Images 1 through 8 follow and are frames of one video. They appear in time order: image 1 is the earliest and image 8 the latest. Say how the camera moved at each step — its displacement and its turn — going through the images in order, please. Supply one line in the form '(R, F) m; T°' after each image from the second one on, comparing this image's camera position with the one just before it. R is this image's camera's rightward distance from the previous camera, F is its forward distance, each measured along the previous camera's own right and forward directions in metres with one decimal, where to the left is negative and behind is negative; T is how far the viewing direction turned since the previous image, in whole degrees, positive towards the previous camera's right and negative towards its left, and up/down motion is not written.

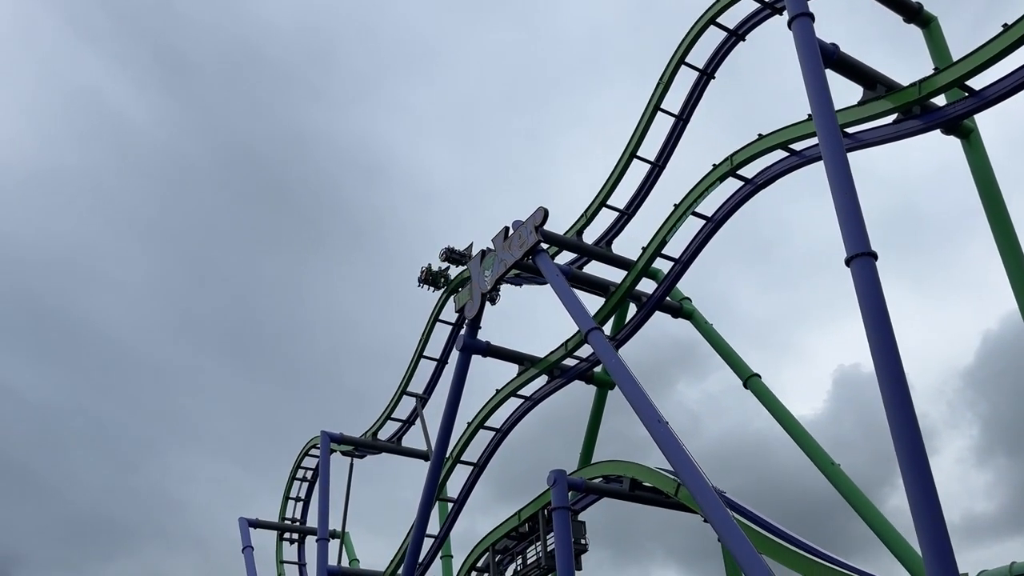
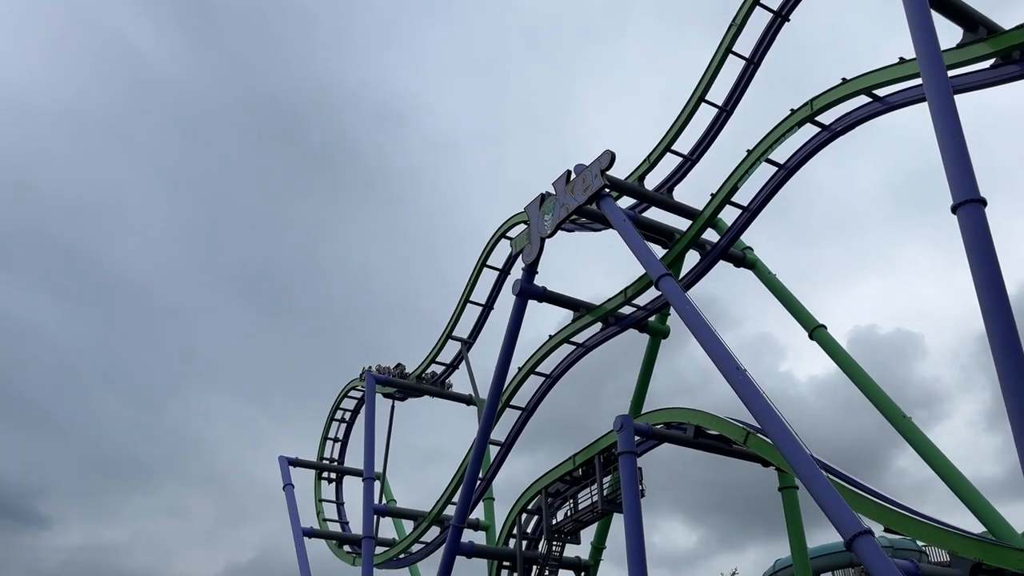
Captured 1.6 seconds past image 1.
(-0.7, +0.1) m; -1°
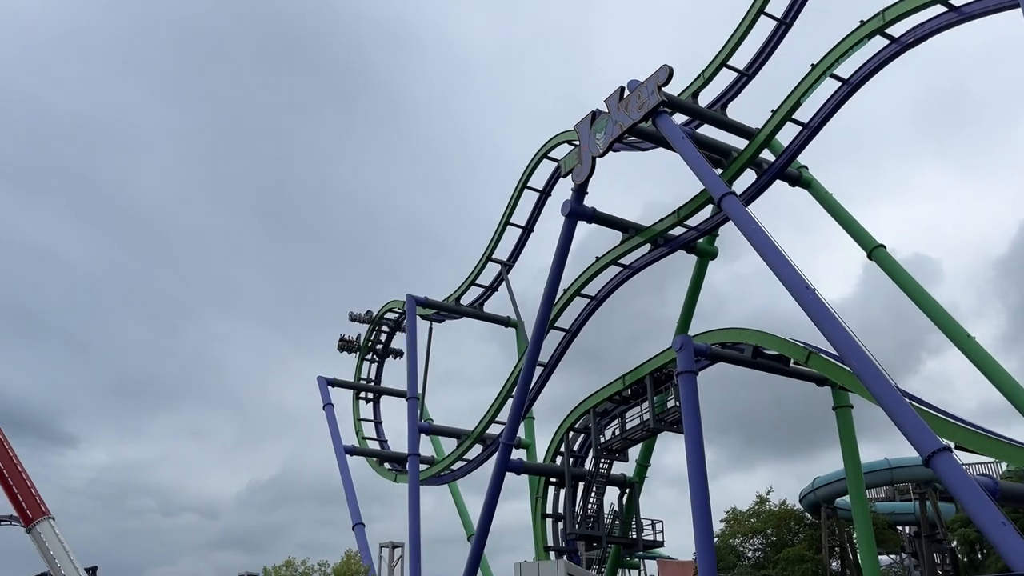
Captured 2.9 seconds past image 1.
(-0.6, +0.1) m; -1°
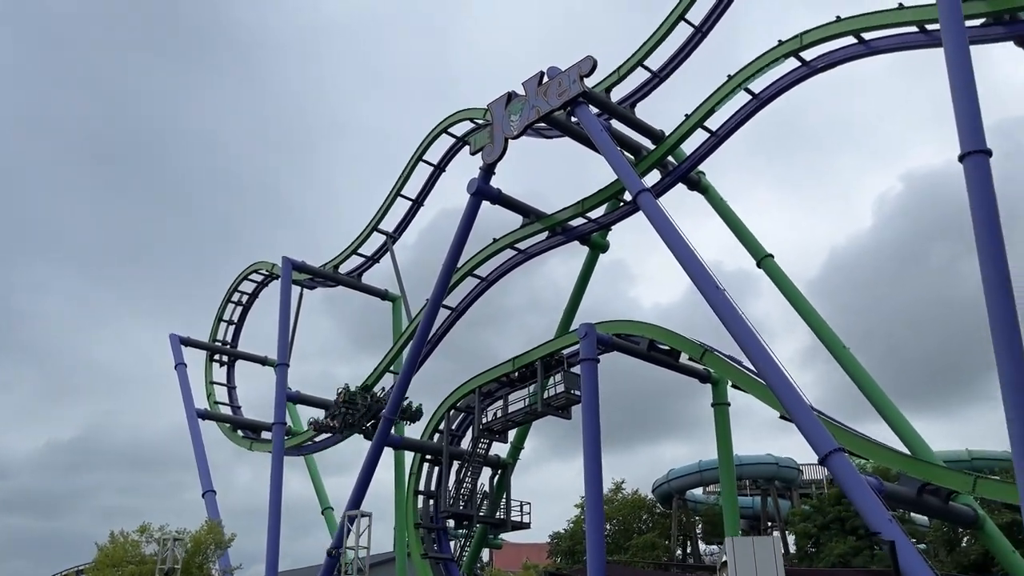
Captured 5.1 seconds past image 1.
(-0.9, +0.2) m; +10°
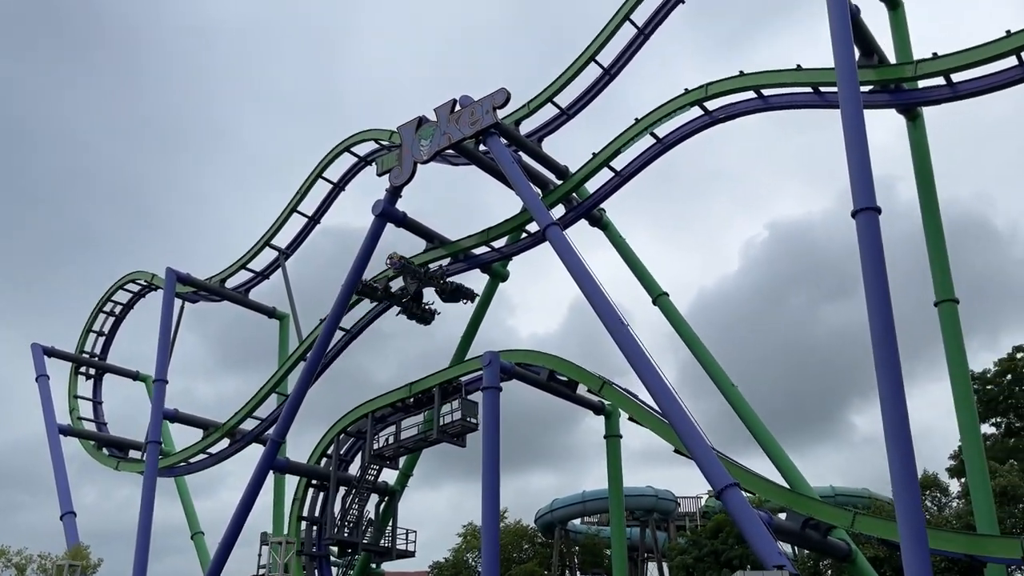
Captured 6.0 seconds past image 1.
(-0.4, 0.0) m; +8°
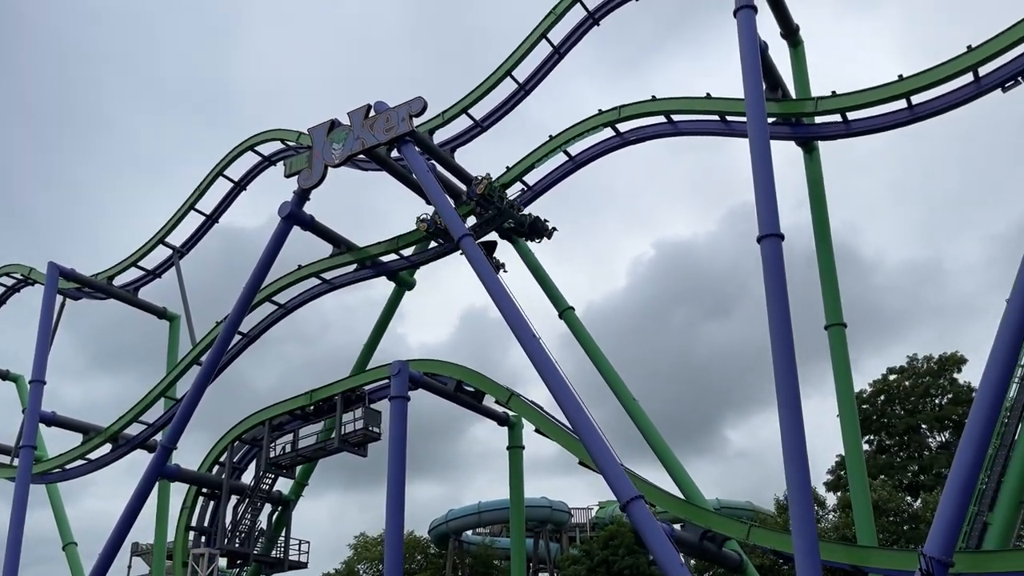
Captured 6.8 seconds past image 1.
(-0.3, 0.0) m; +7°
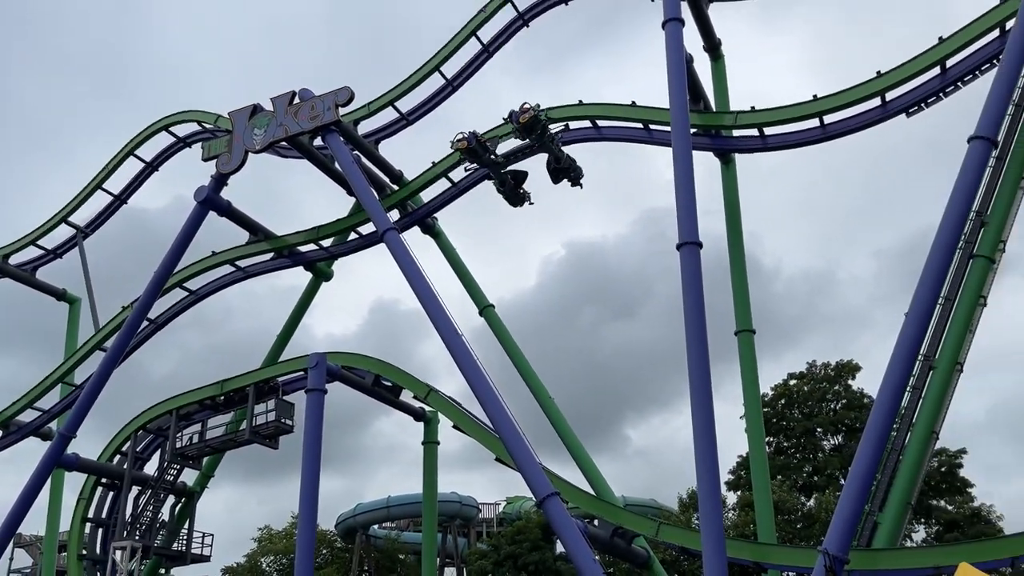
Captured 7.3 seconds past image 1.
(-0.2, -0.1) m; +6°
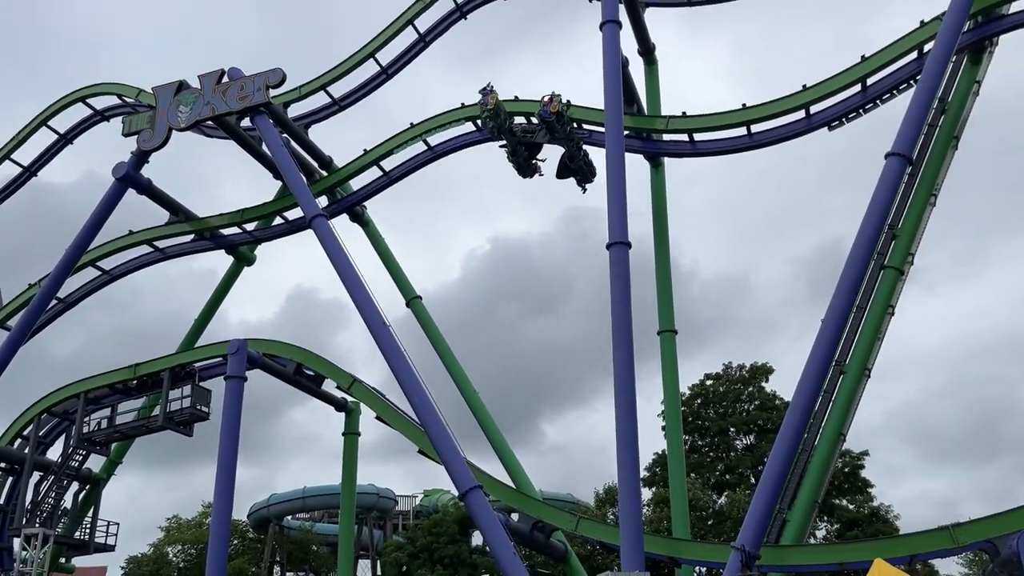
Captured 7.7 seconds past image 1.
(-0.1, 0.0) m; +5°
